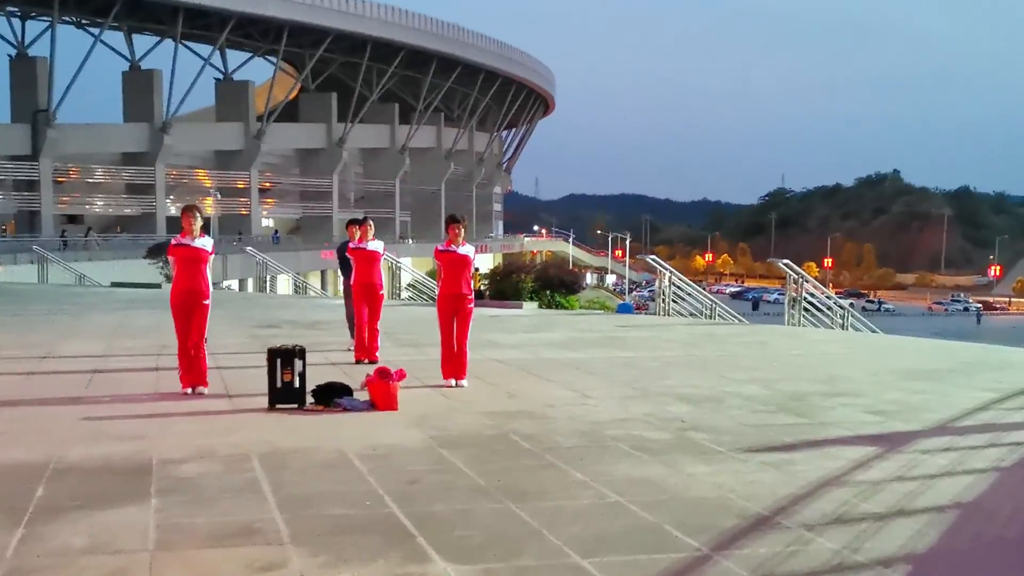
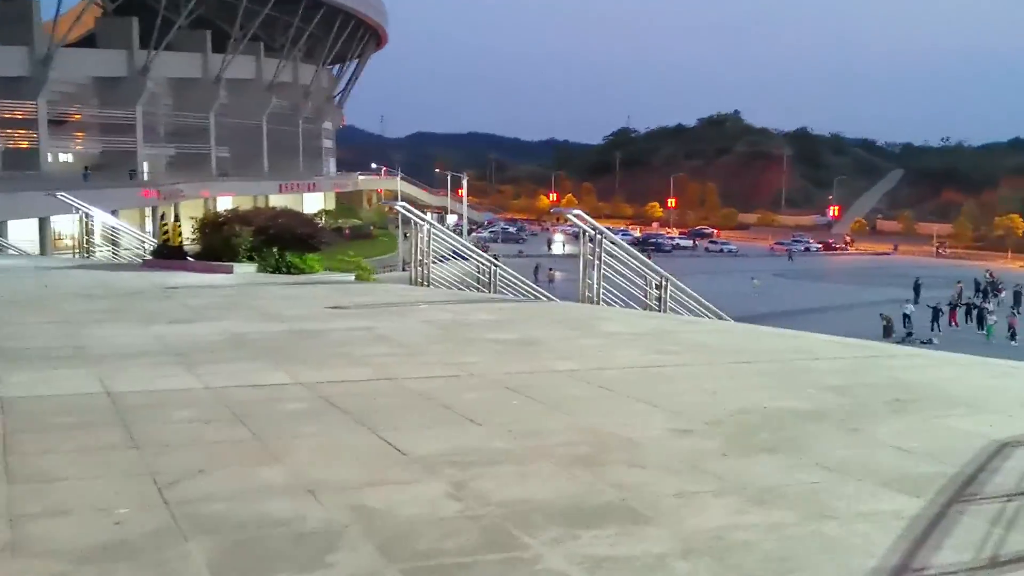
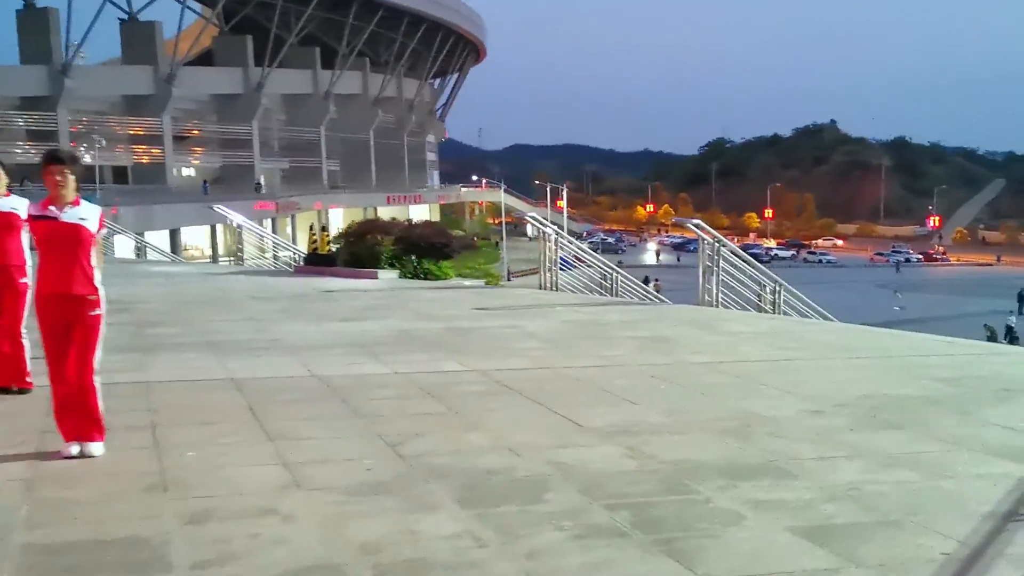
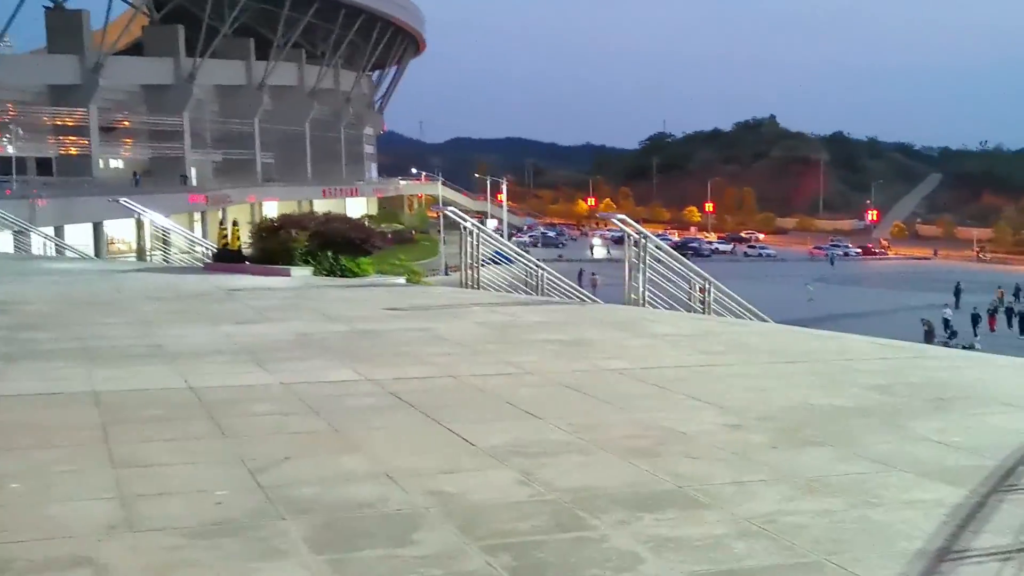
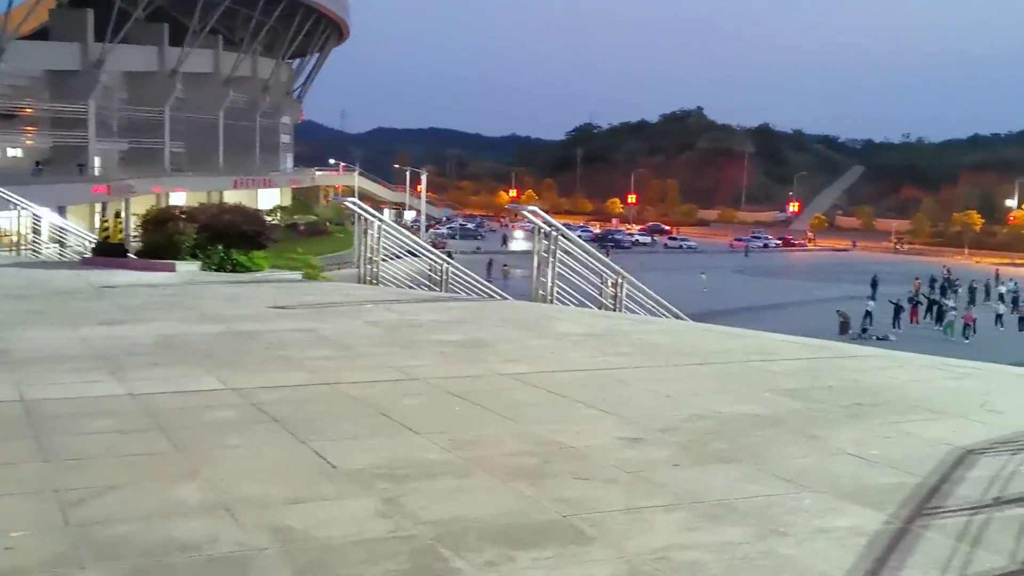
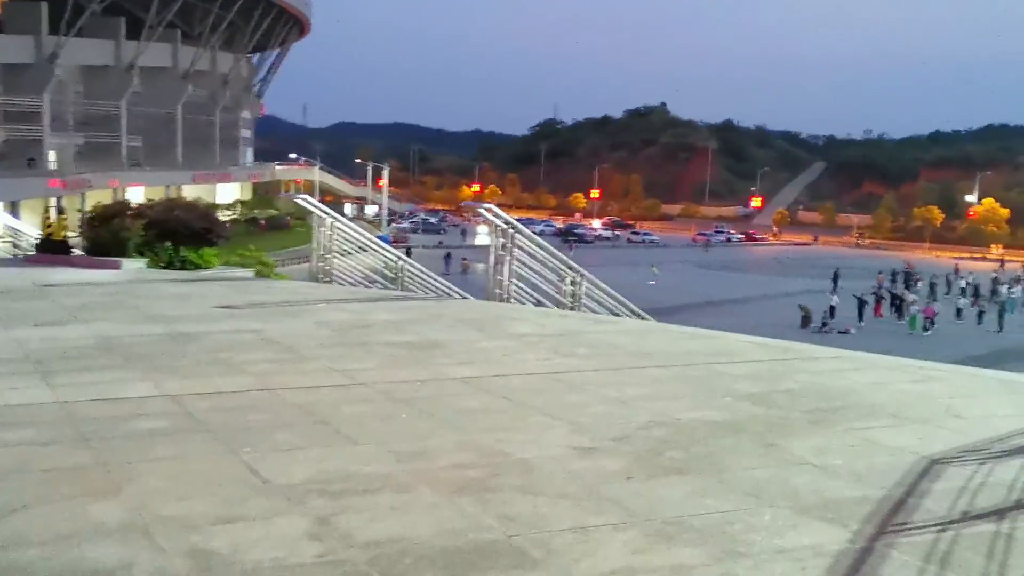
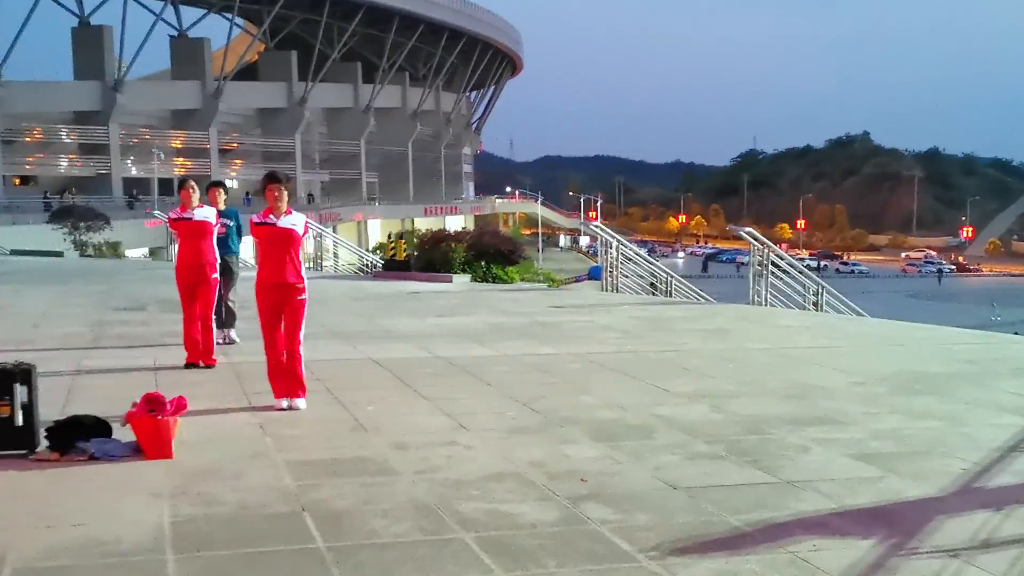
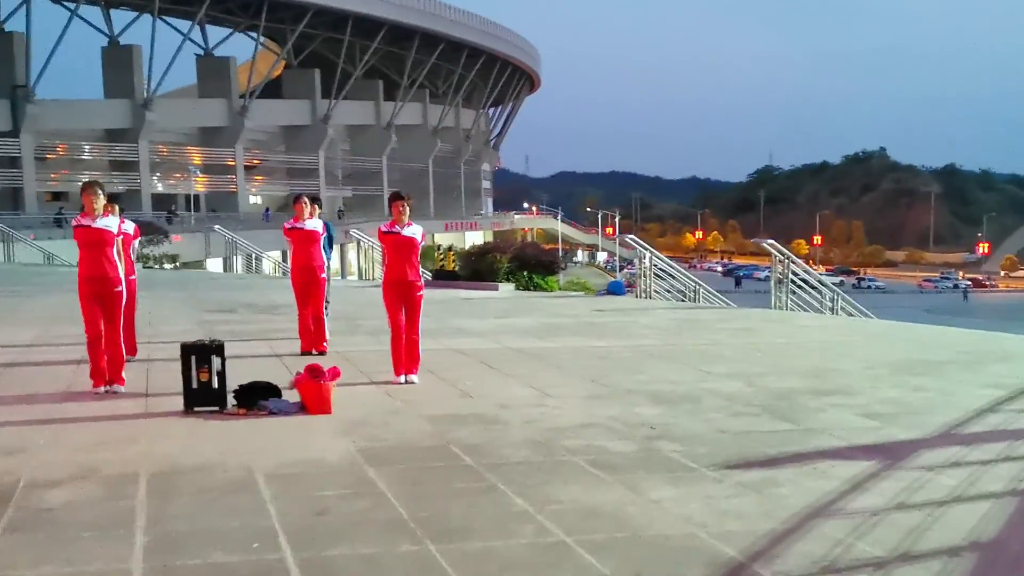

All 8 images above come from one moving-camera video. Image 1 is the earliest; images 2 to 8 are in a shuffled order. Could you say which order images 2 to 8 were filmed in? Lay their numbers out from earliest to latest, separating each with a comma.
8, 7, 3, 4, 2, 5, 6
